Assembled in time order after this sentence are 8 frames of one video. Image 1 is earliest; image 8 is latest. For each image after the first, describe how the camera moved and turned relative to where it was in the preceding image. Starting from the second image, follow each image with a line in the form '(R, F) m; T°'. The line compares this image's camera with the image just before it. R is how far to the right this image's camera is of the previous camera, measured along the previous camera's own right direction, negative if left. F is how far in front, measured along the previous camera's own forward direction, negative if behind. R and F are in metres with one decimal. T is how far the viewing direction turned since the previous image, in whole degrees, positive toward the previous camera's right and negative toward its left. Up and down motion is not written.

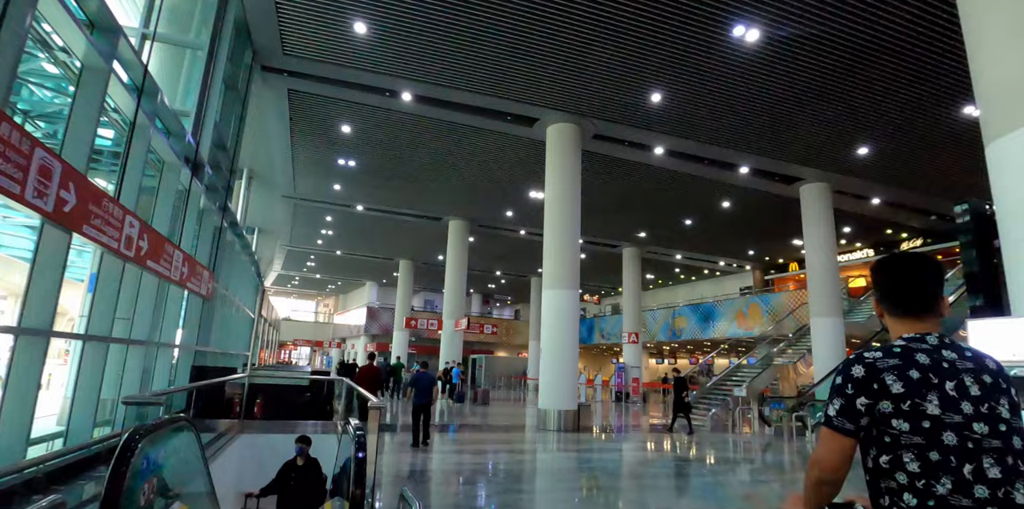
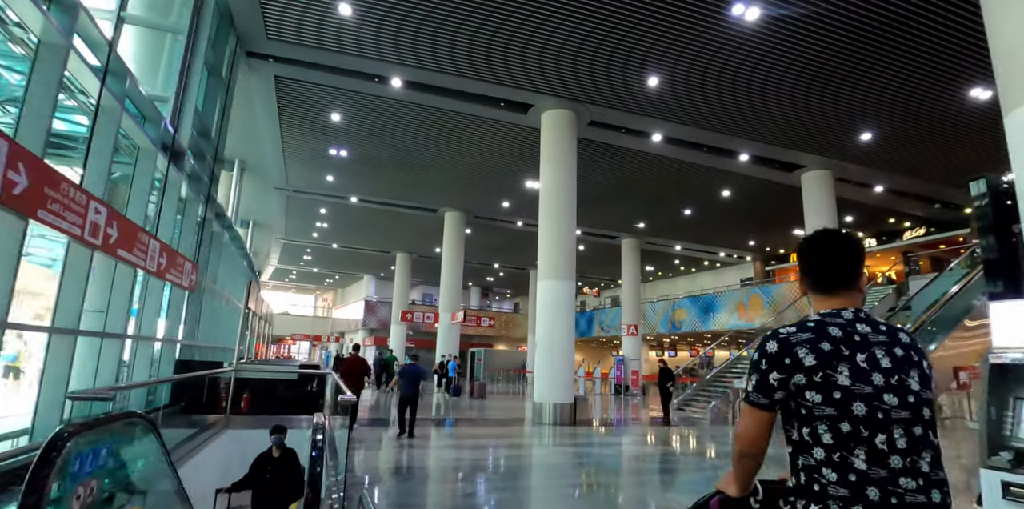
(+0.1, +0.3) m; 0°
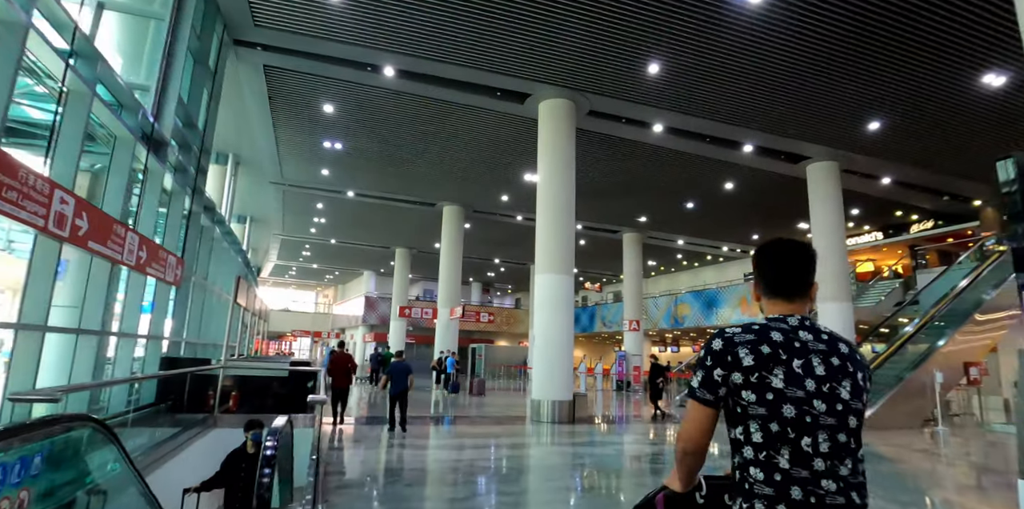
(+0.1, +0.3) m; 0°
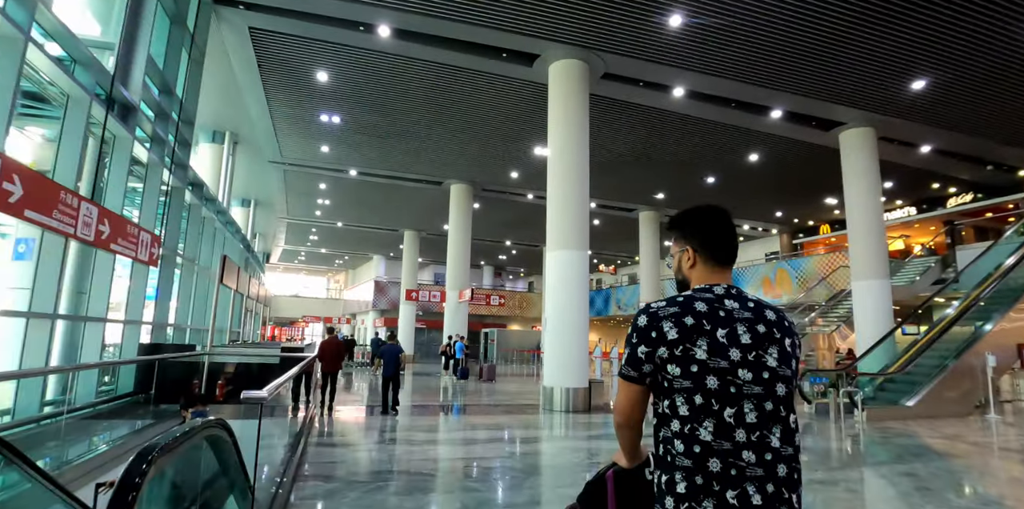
(+0.1, +0.8) m; -1°
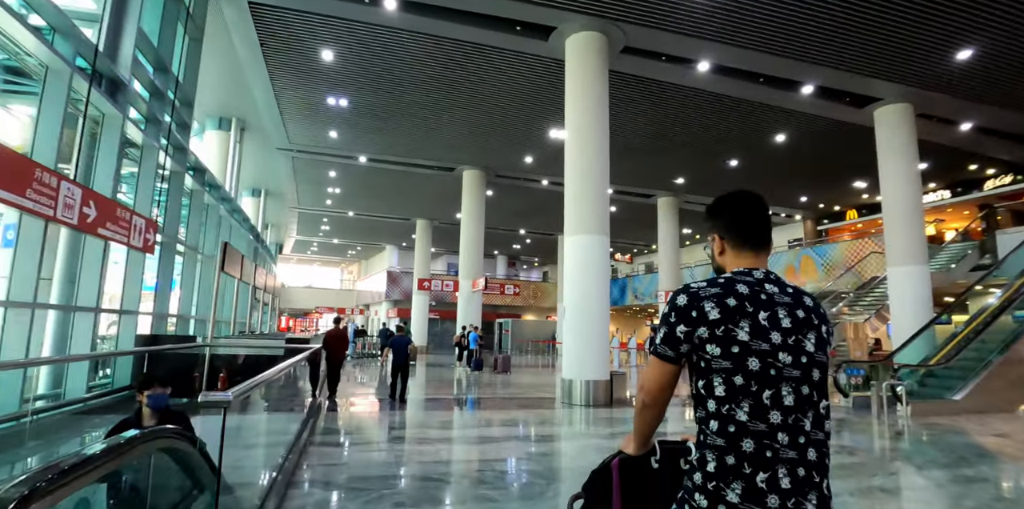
(0.0, +0.5) m; -1°
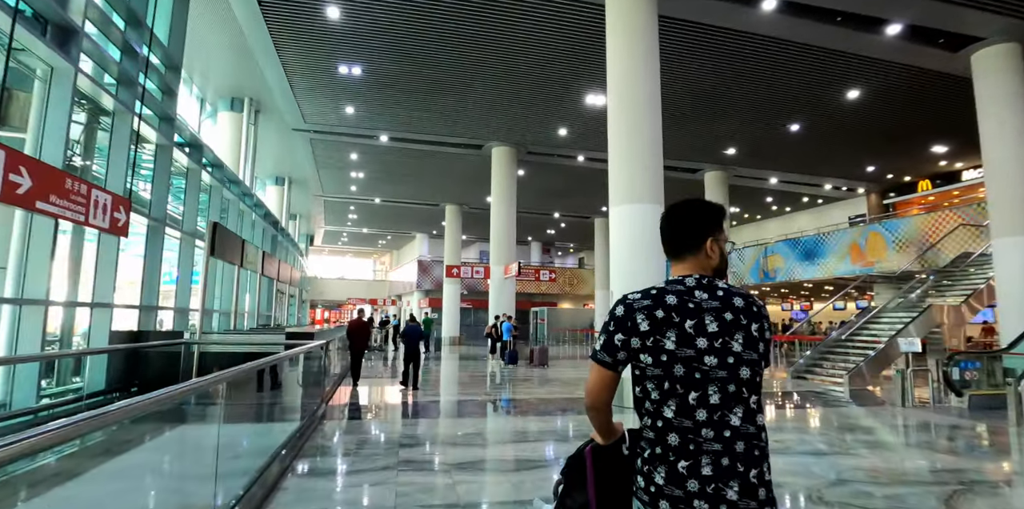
(0.0, +1.3) m; -4°
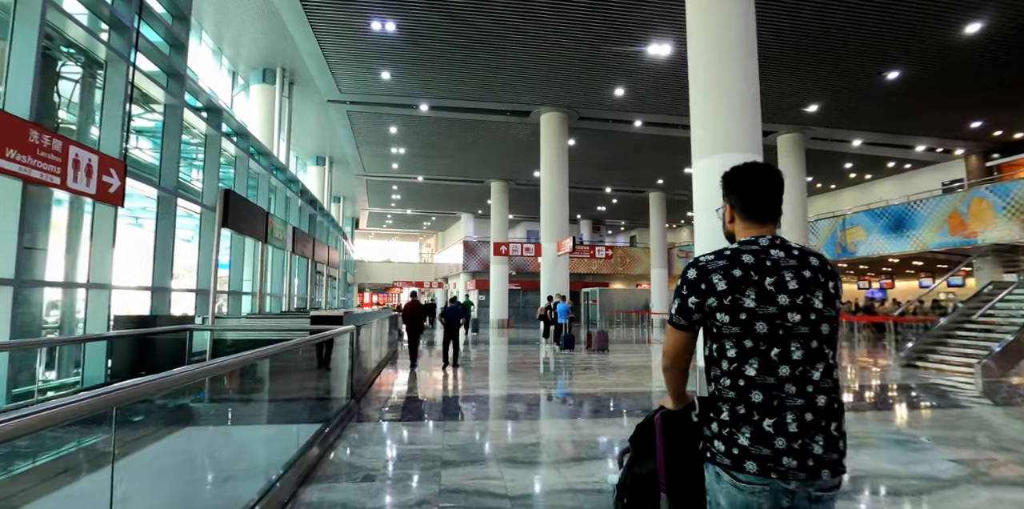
(-0.2, +1.2) m; -5°
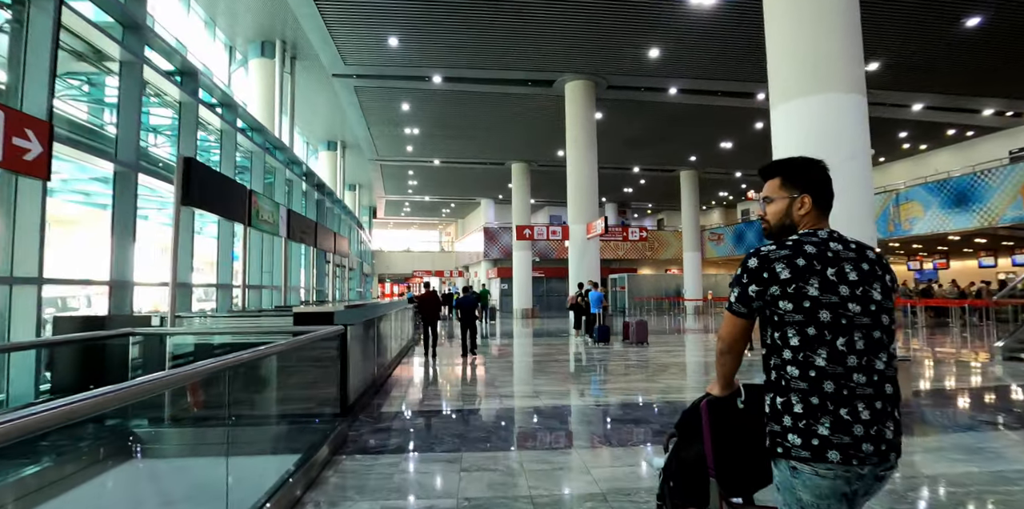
(-0.1, +1.2) m; -2°
